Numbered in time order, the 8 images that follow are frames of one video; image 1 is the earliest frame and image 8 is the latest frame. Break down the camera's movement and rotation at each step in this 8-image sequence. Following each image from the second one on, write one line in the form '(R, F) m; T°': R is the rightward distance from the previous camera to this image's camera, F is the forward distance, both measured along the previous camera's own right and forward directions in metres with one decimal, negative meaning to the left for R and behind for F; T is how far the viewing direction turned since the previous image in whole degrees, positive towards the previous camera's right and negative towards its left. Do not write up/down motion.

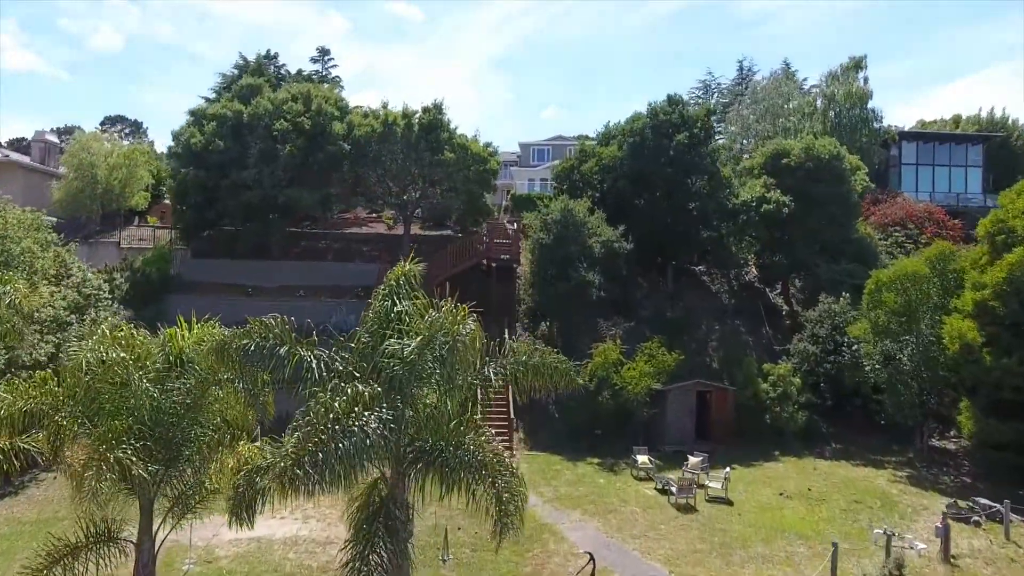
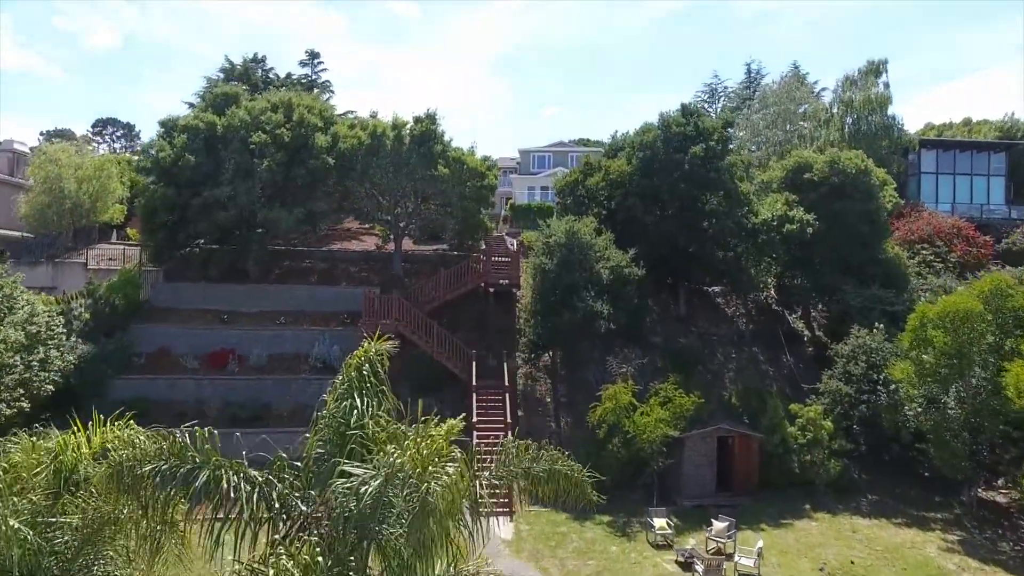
(0.0, +2.0) m; 0°
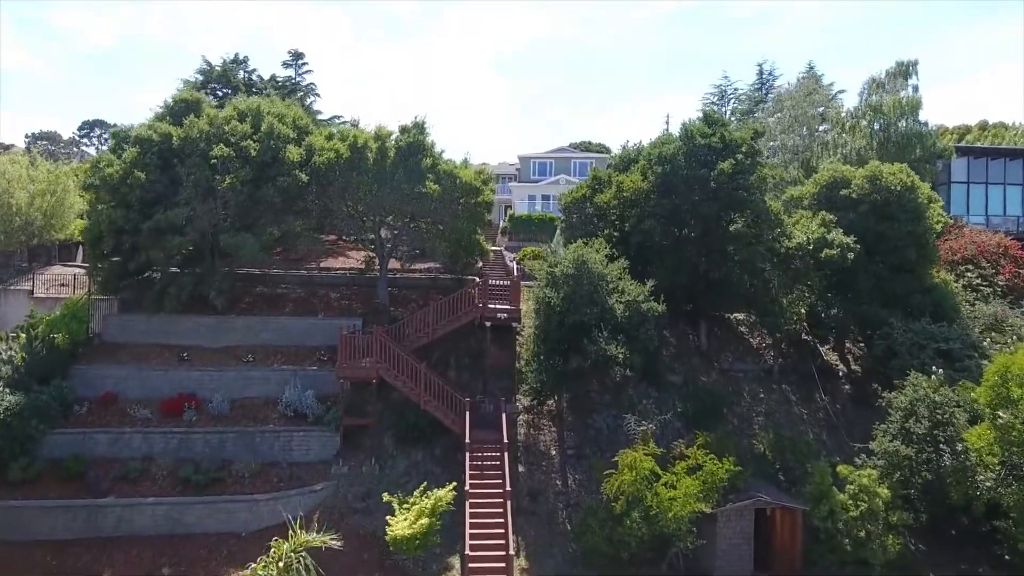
(0.0, +2.7) m; 0°
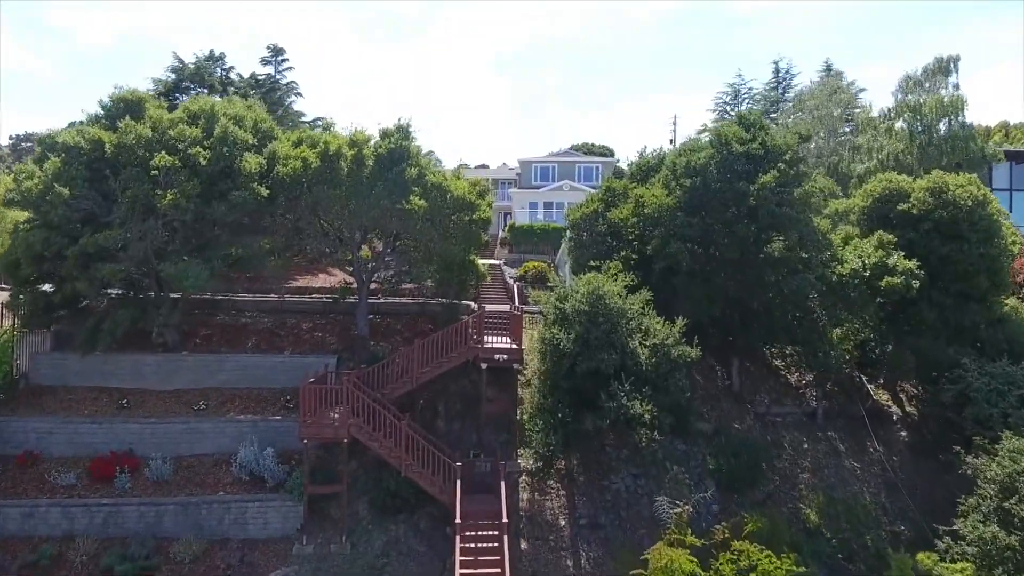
(0.0, +3.1) m; 0°
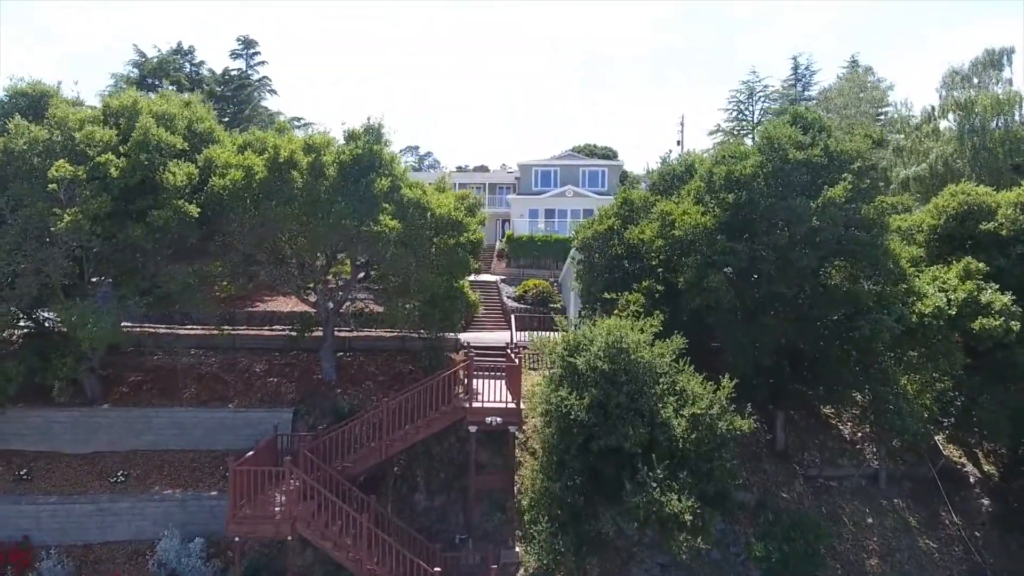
(+0.1, +3.3) m; 0°
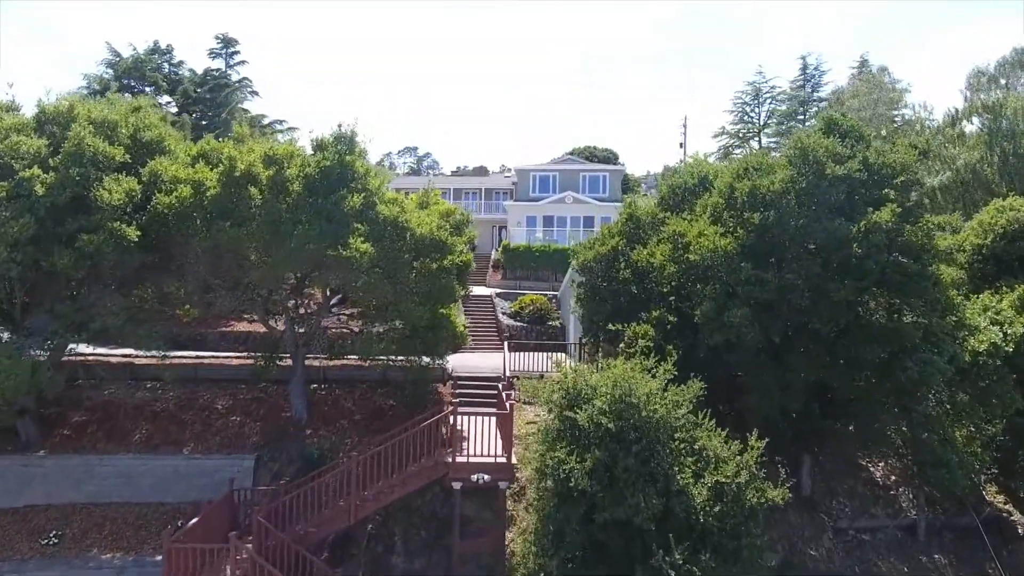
(+0.2, +1.7) m; 0°
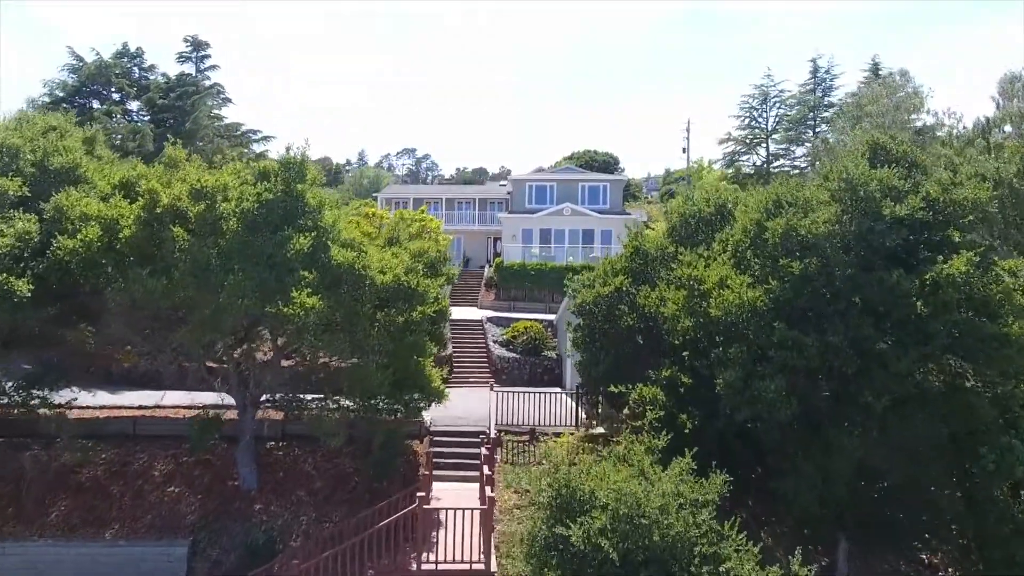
(+0.3, +2.1) m; 0°
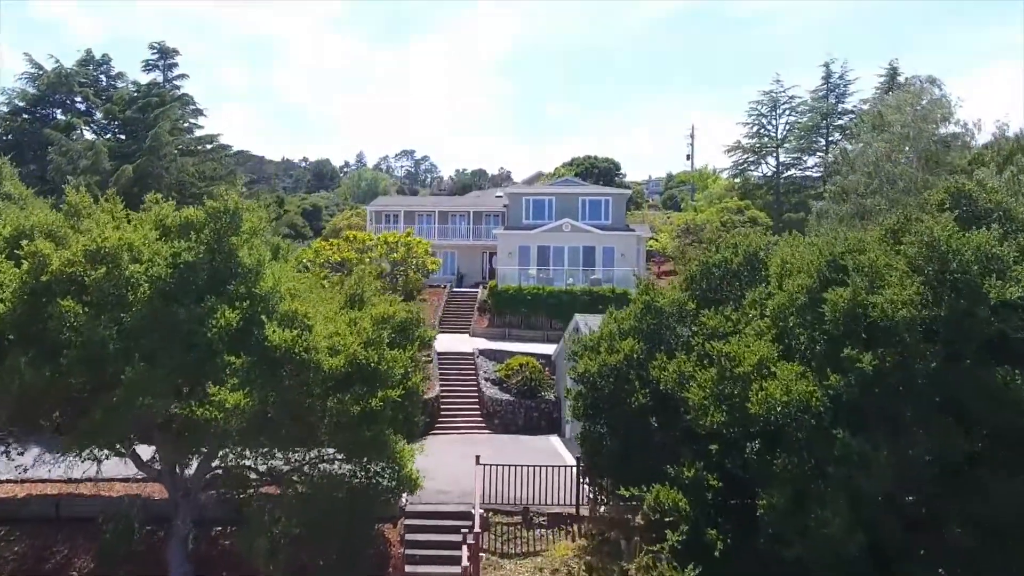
(+0.2, +2.1) m; 0°
